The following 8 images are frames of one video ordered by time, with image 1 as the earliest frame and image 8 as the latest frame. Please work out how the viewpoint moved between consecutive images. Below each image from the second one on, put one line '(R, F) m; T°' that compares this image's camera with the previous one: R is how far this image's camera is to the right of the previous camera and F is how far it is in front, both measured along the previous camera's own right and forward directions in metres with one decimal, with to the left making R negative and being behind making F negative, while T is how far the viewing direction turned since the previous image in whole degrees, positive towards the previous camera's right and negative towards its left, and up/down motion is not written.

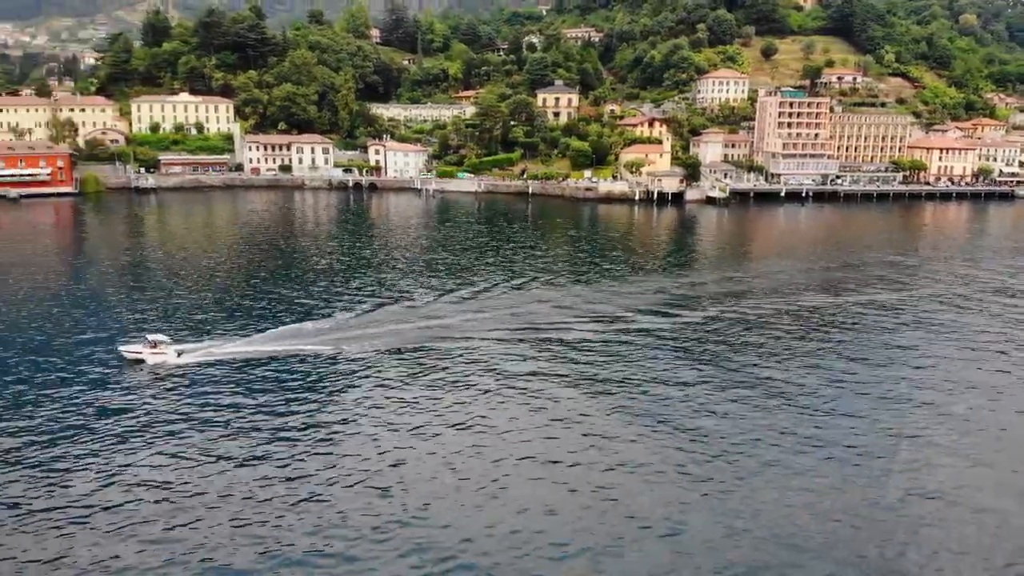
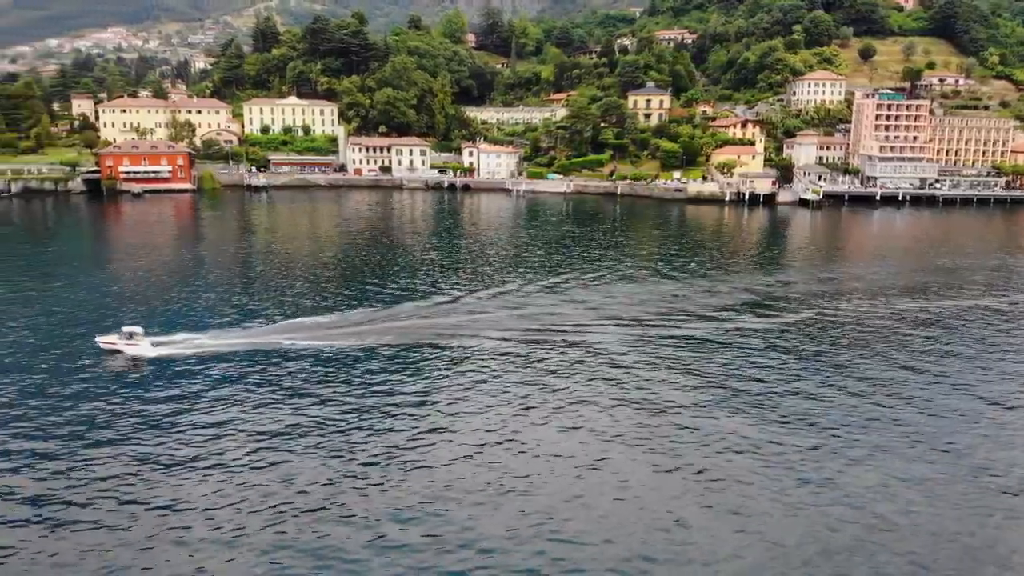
(-0.1, -0.9) m; -7°
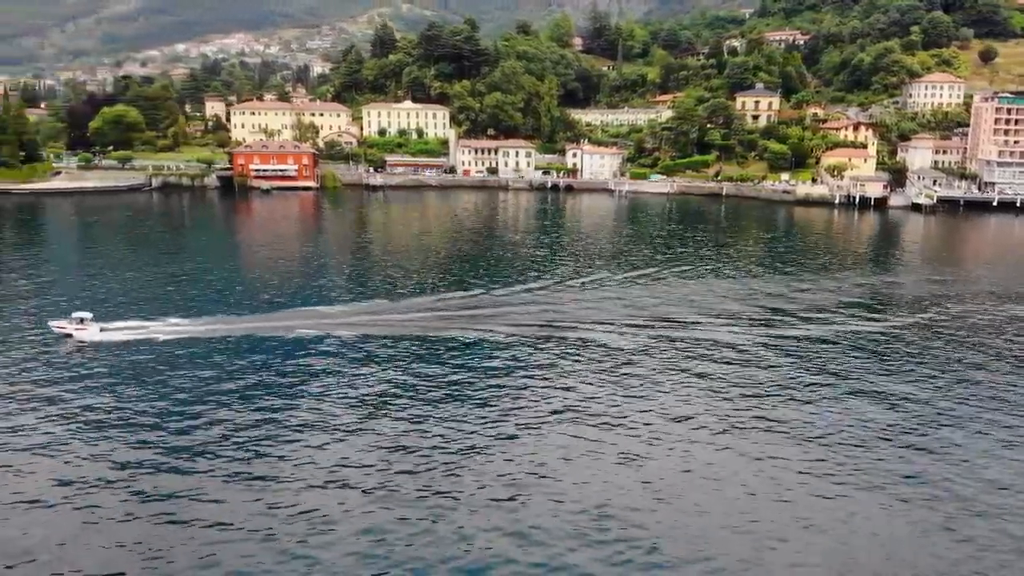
(-0.1, -1.3) m; -8°
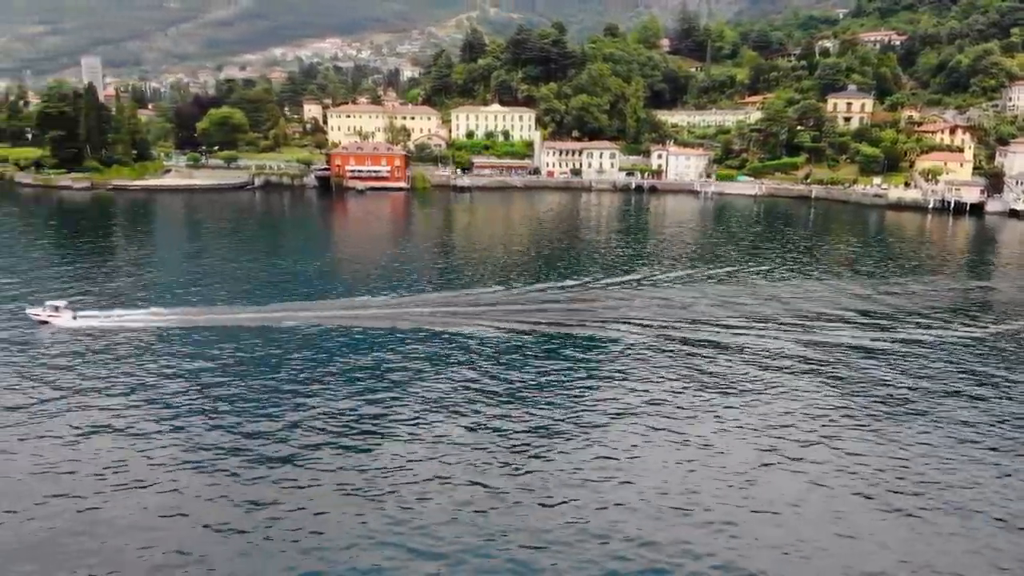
(+0.1, -1.1) m; -7°
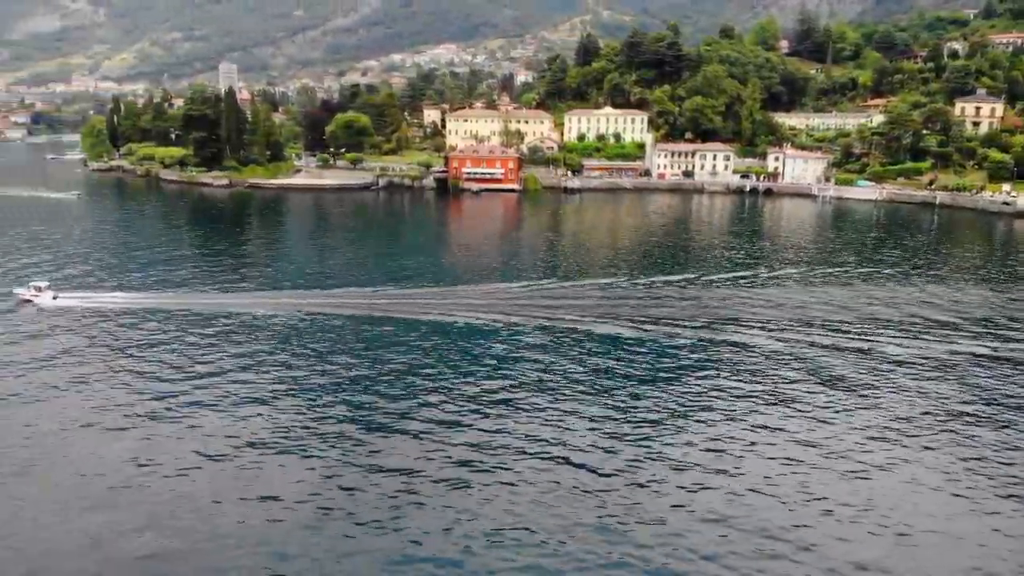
(0.0, -2.1) m; -9°
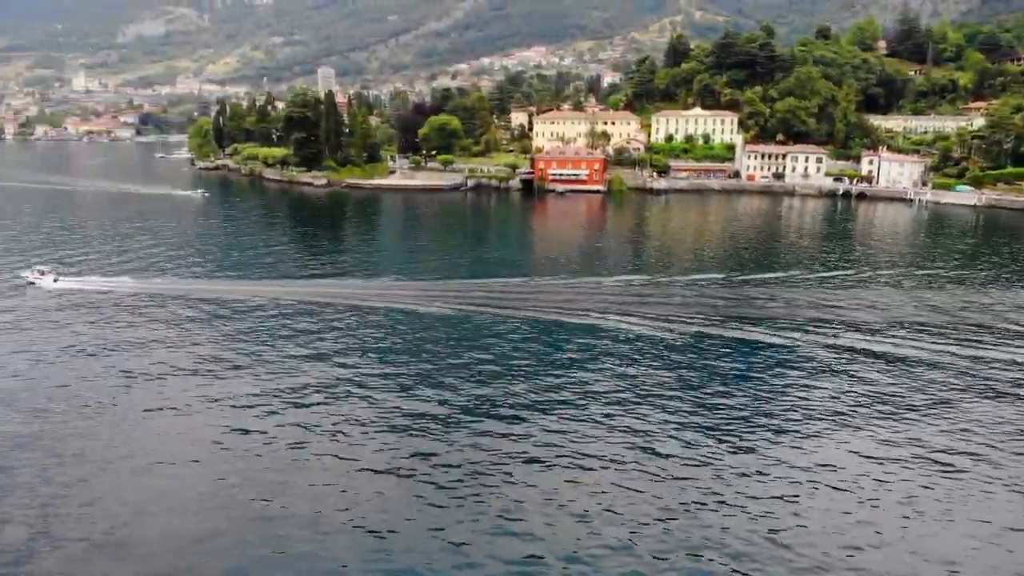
(+0.1, -2.3) m; -7°
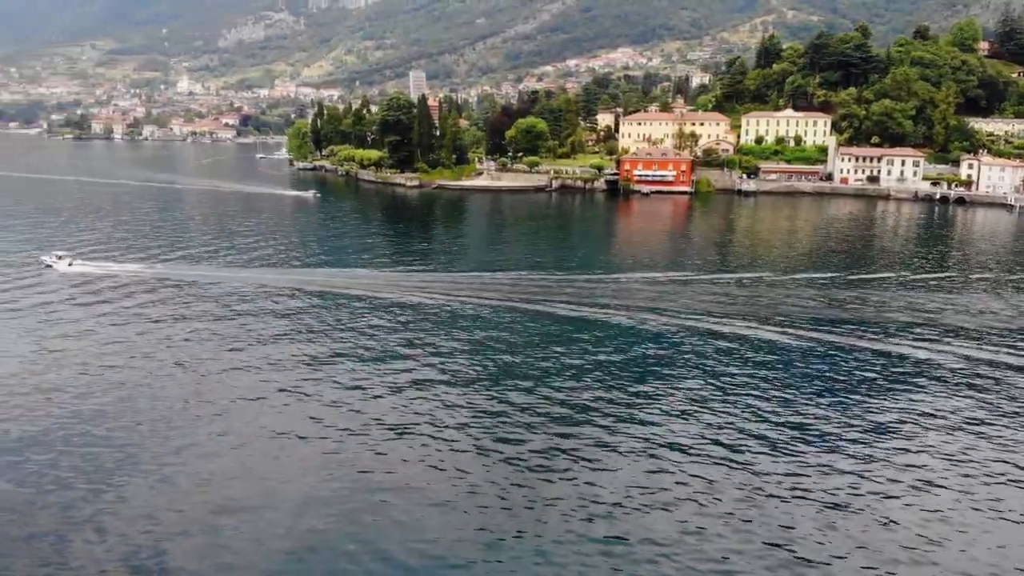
(-0.3, -3.6) m; -7°
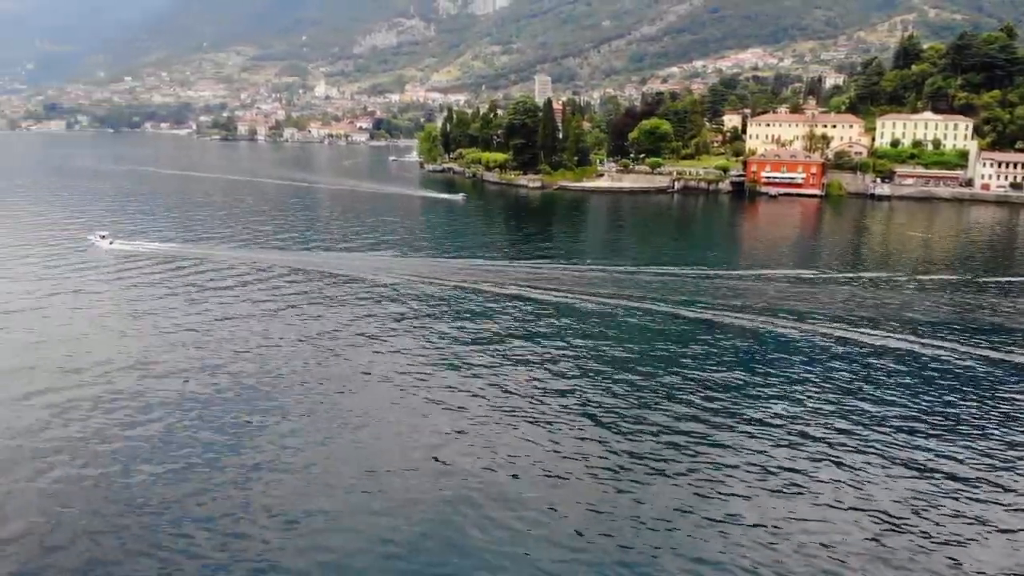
(-0.2, -7.3) m; -9°
